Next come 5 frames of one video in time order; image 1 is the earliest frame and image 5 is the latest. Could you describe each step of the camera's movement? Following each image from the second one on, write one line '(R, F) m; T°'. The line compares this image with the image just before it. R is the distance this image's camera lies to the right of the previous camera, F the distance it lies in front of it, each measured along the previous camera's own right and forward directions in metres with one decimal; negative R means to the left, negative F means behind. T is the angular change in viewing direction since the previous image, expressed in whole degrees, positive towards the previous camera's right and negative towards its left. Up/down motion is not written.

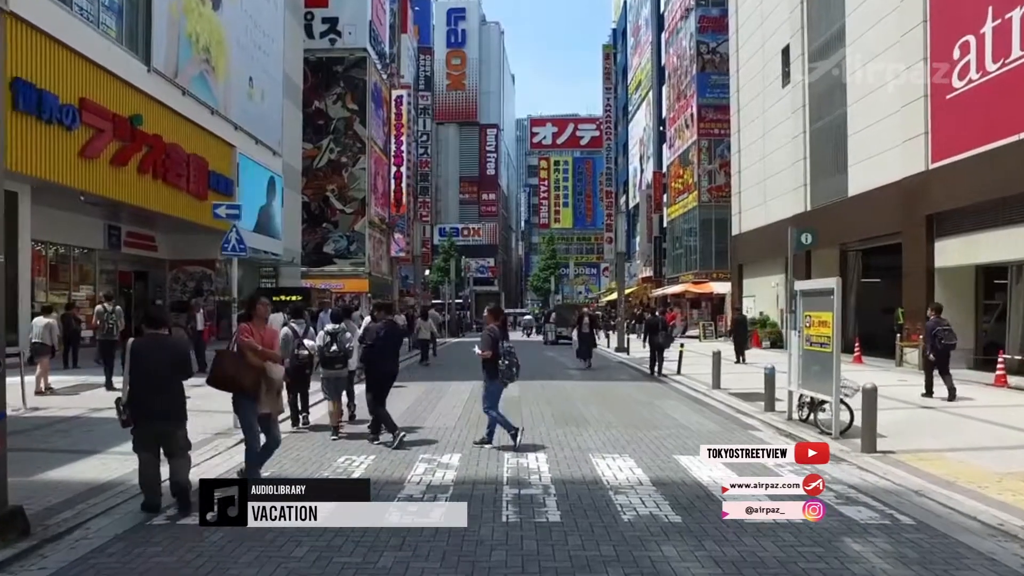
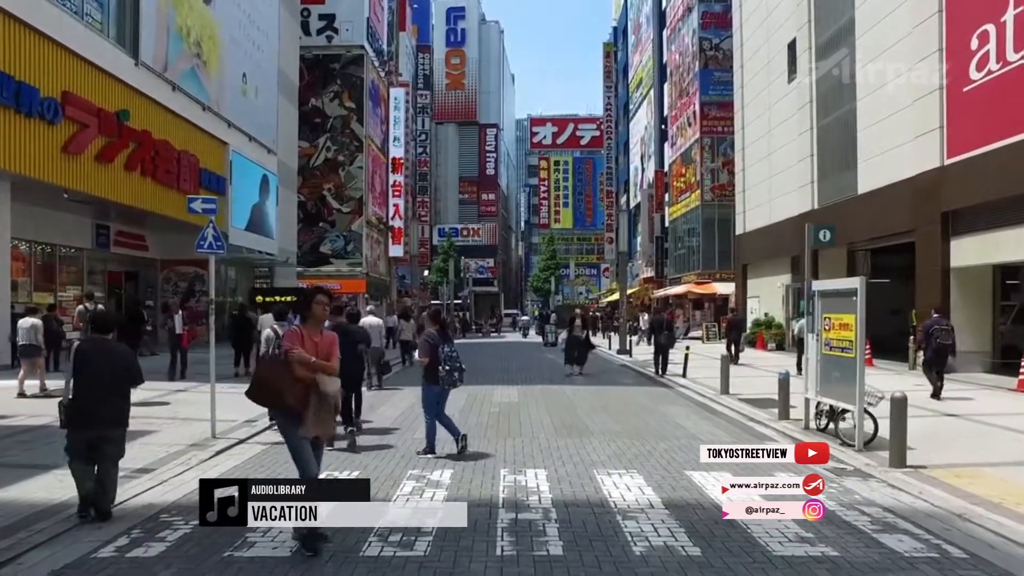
(0.0, +0.8) m; 0°
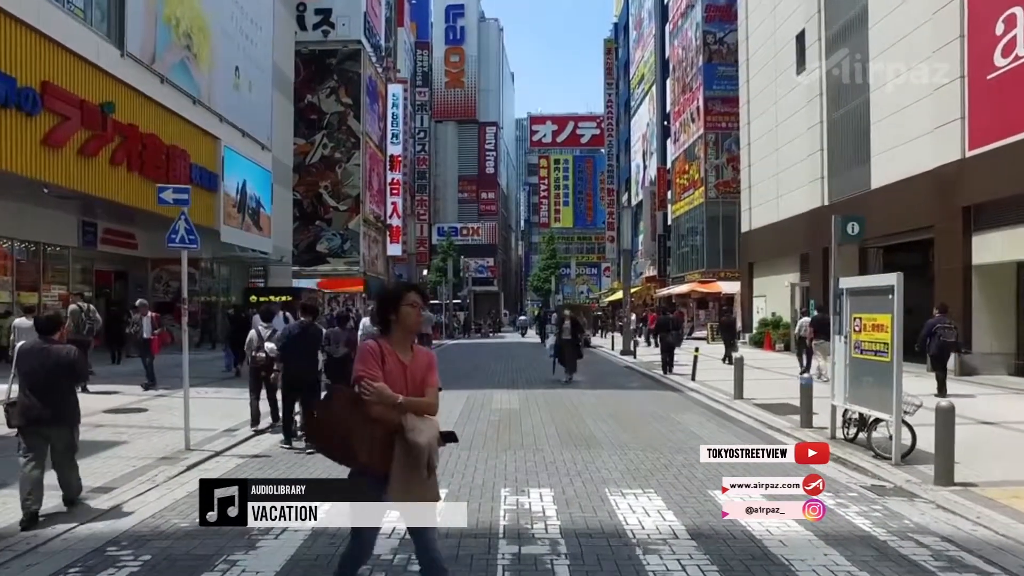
(0.0, +1.0) m; 0°
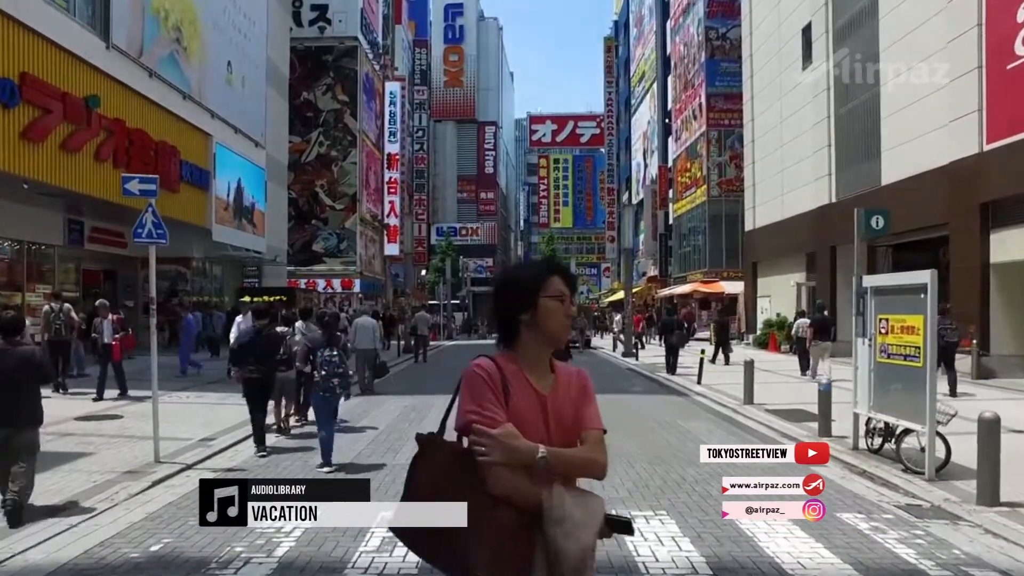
(0.0, +0.8) m; 0°
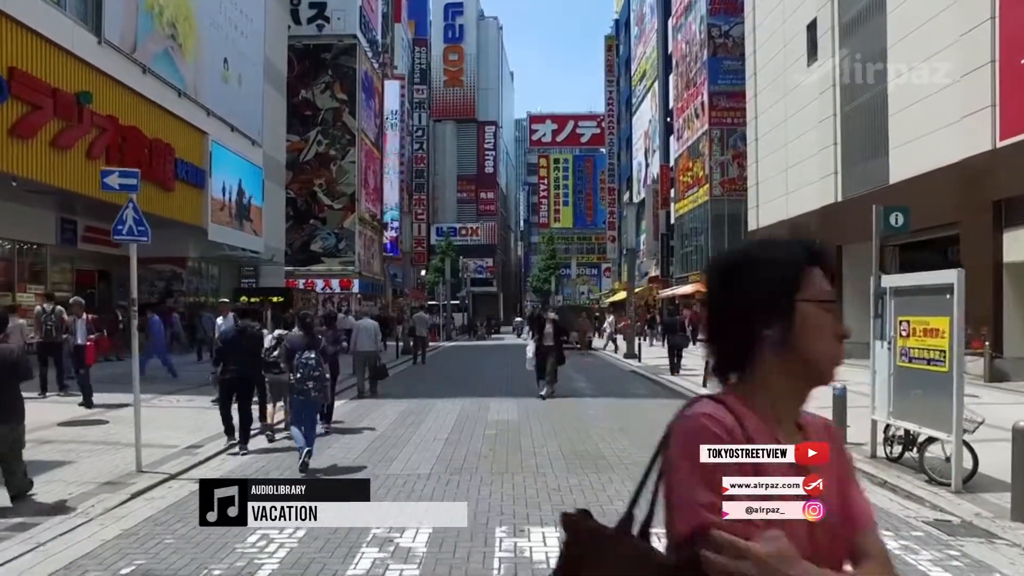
(0.0, +0.5) m; 0°
